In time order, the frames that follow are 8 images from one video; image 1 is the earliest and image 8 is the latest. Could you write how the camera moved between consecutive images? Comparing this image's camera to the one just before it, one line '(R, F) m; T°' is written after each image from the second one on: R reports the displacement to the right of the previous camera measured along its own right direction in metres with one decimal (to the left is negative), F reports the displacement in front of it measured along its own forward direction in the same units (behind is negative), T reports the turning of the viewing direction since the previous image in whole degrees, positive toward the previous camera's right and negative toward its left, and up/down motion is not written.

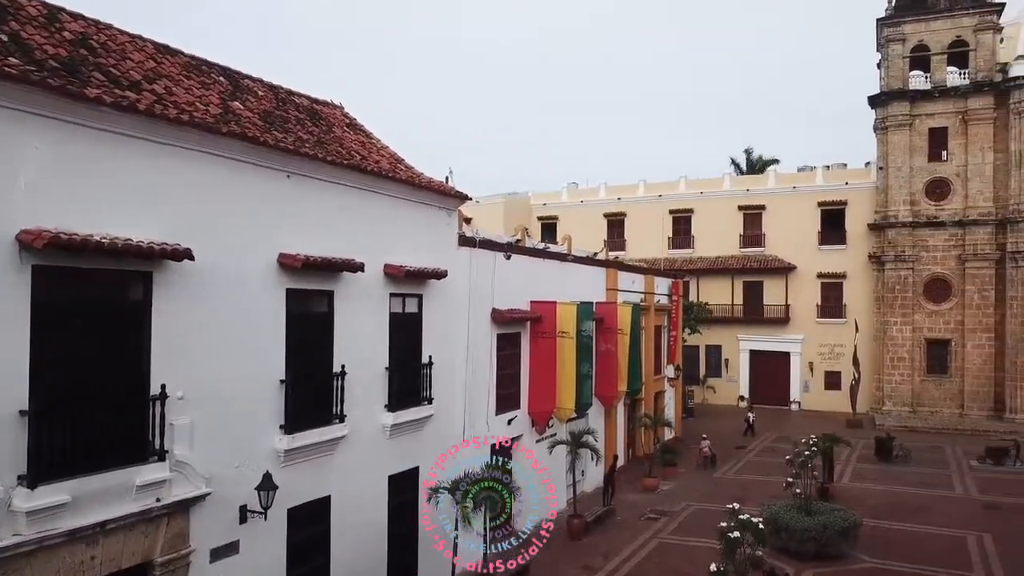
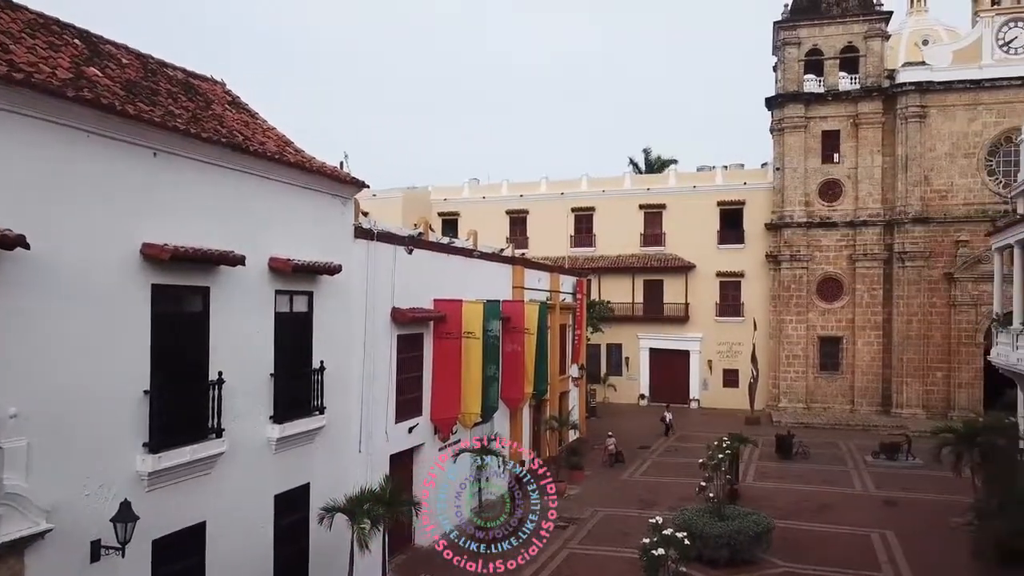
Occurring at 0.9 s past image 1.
(-0.1, +1.0) m; +7°
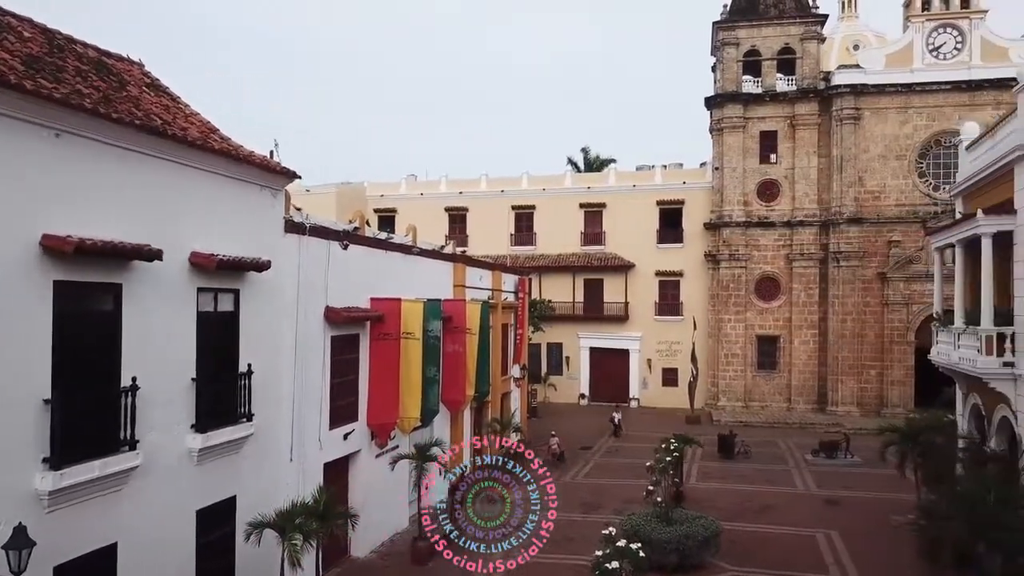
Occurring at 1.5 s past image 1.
(-0.1, +0.6) m; +4°
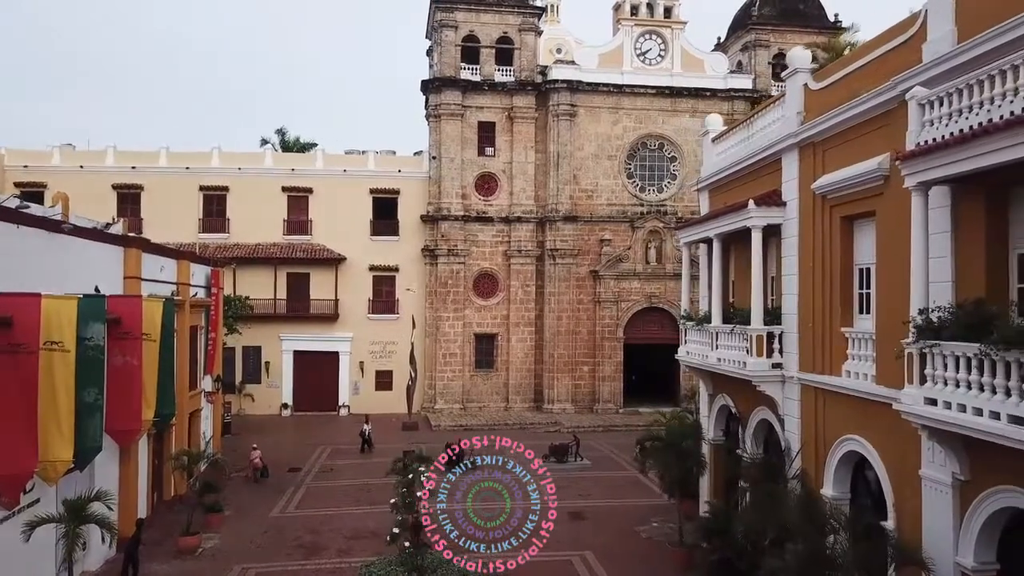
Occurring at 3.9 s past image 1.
(-0.3, +3.0) m; +21°
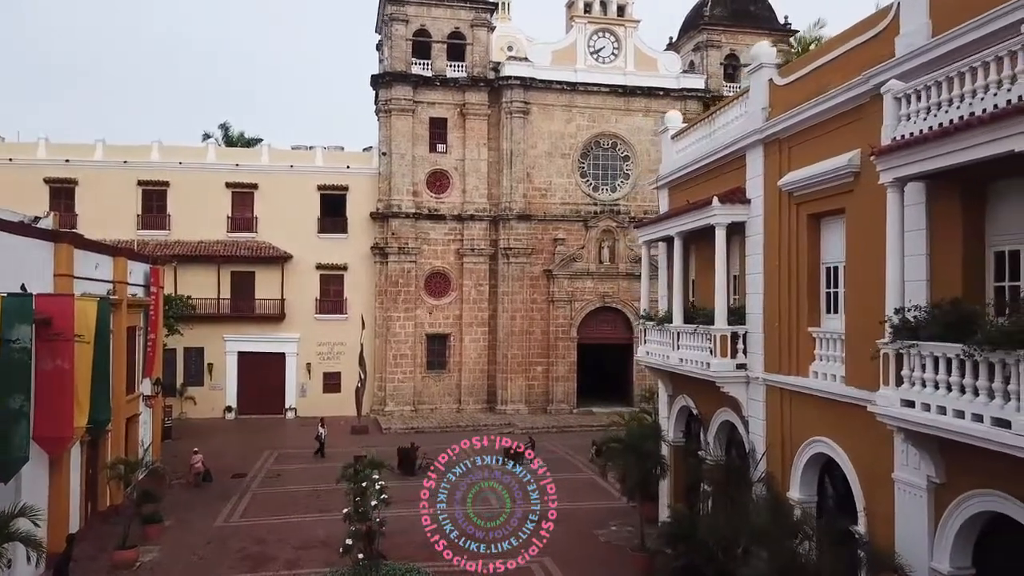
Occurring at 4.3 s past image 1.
(-0.2, +0.5) m; +4°
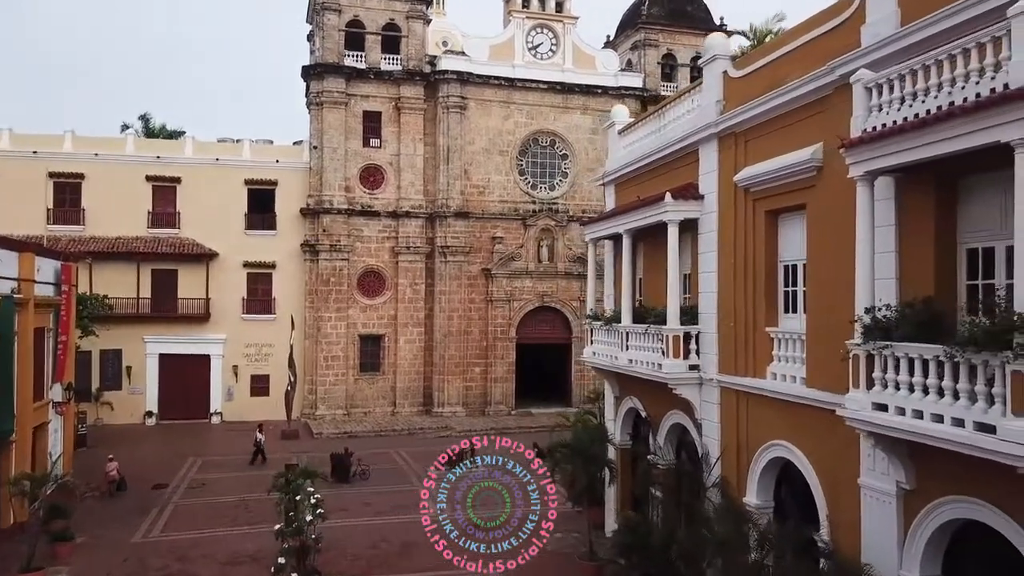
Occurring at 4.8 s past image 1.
(-0.2, +0.6) m; +5°
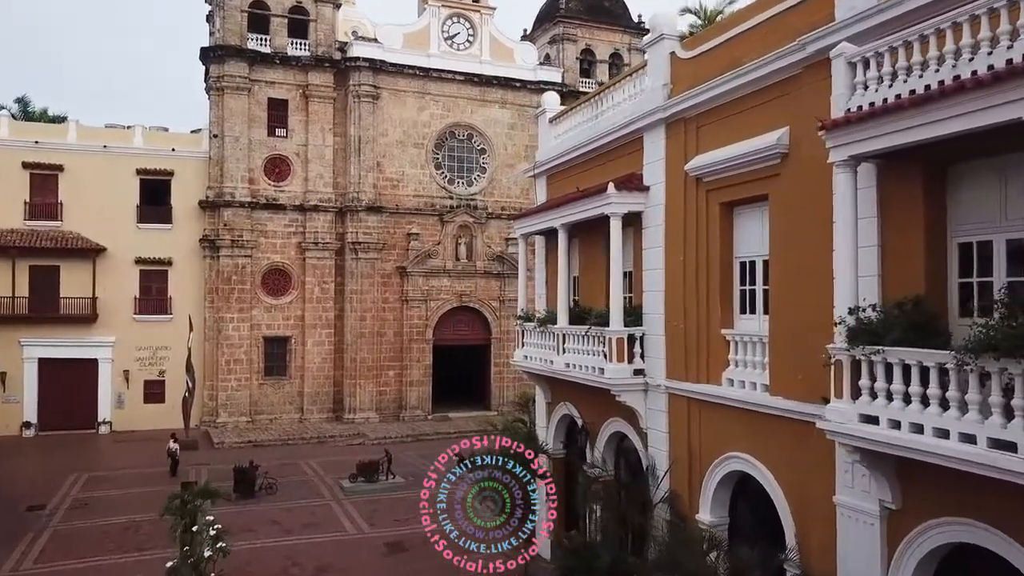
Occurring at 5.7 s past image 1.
(-0.3, +1.1) m; +6°
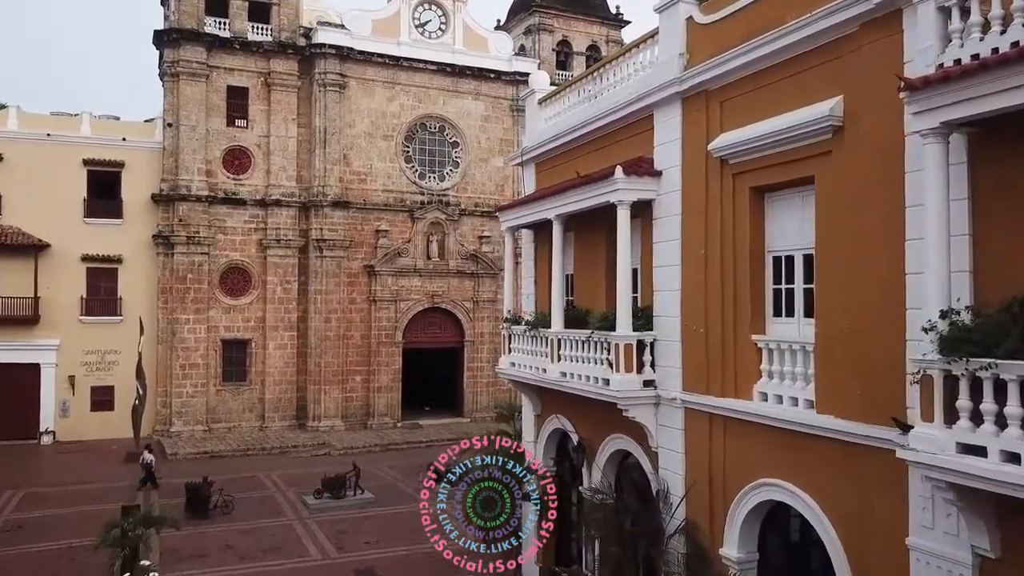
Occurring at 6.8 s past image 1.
(-0.3, +1.4) m; +2°
